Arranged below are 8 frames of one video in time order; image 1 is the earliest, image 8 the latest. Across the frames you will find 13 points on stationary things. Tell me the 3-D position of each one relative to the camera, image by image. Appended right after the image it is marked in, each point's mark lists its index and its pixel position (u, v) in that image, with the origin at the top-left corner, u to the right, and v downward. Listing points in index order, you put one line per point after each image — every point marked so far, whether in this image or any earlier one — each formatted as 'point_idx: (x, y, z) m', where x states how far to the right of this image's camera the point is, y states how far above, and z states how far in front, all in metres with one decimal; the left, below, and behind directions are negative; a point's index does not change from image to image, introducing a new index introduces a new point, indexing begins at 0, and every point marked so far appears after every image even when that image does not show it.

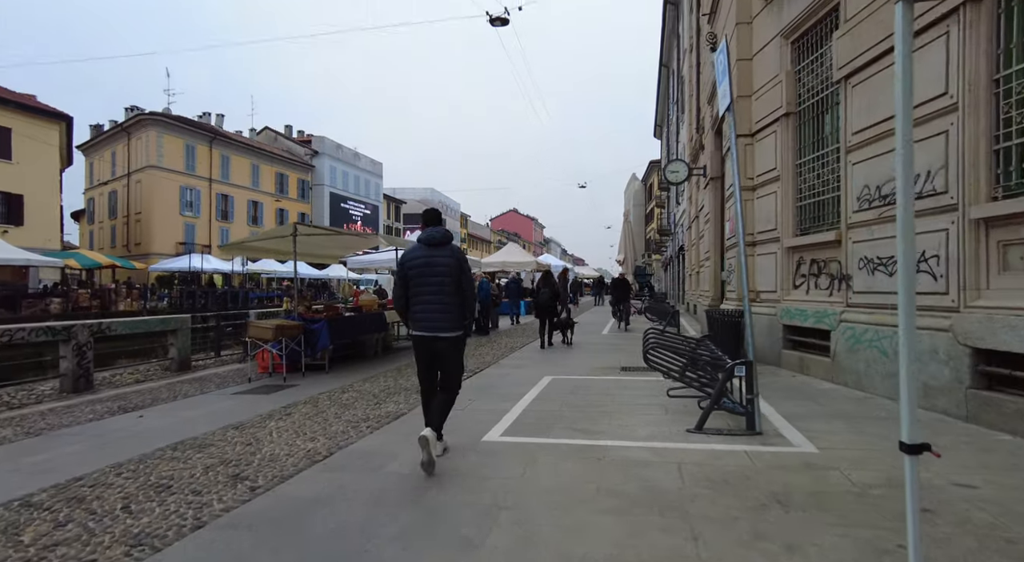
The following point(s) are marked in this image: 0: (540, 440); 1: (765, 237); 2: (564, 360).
0: (+0.2, -1.3, +4.7) m
1: (+4.0, +0.7, +9.0) m
2: (+0.9, -1.4, +9.7) m
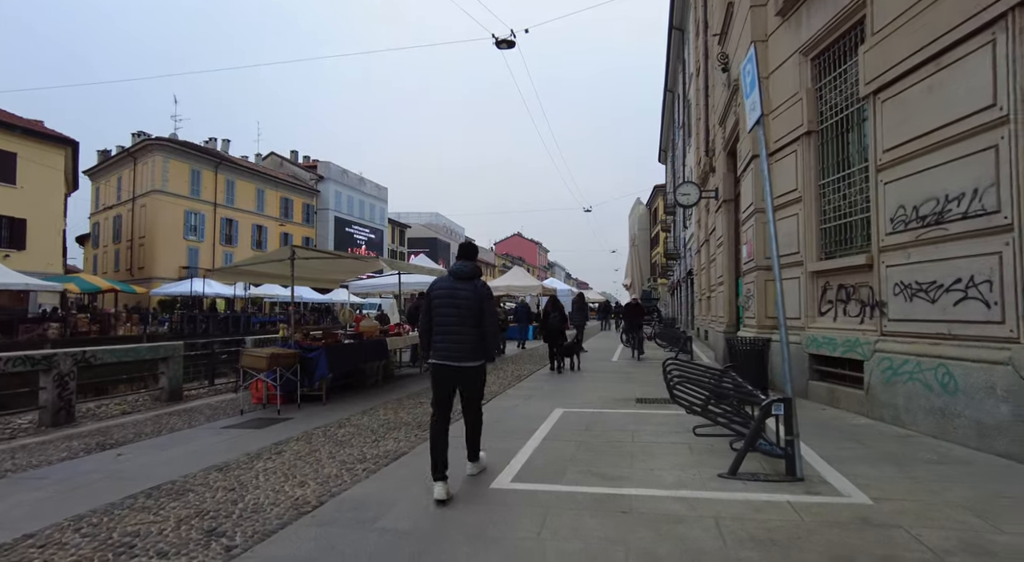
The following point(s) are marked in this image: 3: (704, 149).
0: (+0.3, -1.5, +4.2) m
1: (+4.1, +0.3, +8.5) m
2: (+1.0, -1.8, +9.2) m
3: (+6.5, +4.4, +18.9) m
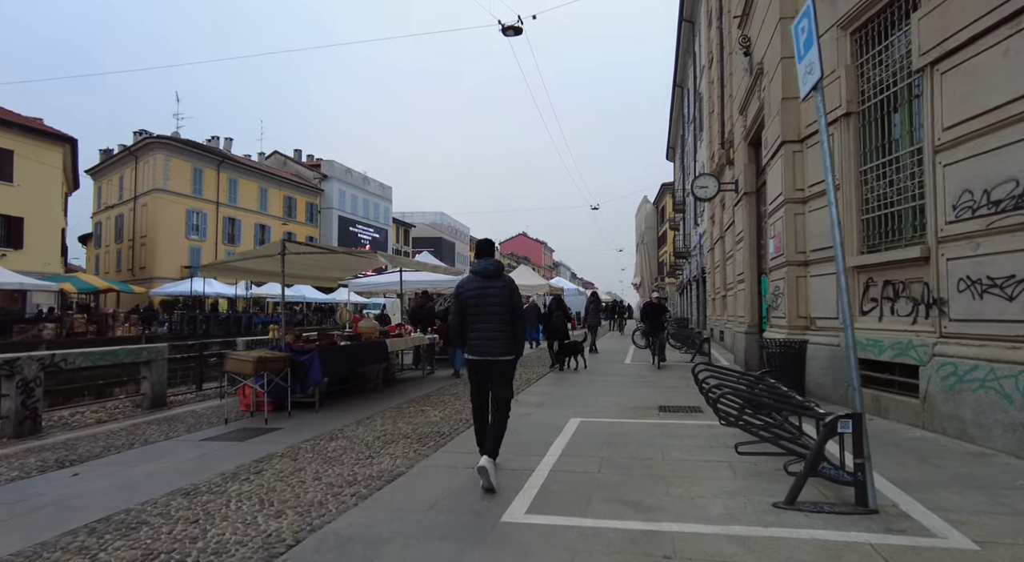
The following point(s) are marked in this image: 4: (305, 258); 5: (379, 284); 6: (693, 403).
0: (+0.4, -1.5, +3.5) m
1: (+4.3, +0.3, +7.8) m
2: (+1.2, -1.7, +8.5) m
3: (+6.7, +4.5, +18.1) m
4: (-3.7, +0.4, +10.1) m
5: (-3.4, -0.1, +14.3) m
6: (+2.5, -1.7, +7.7) m
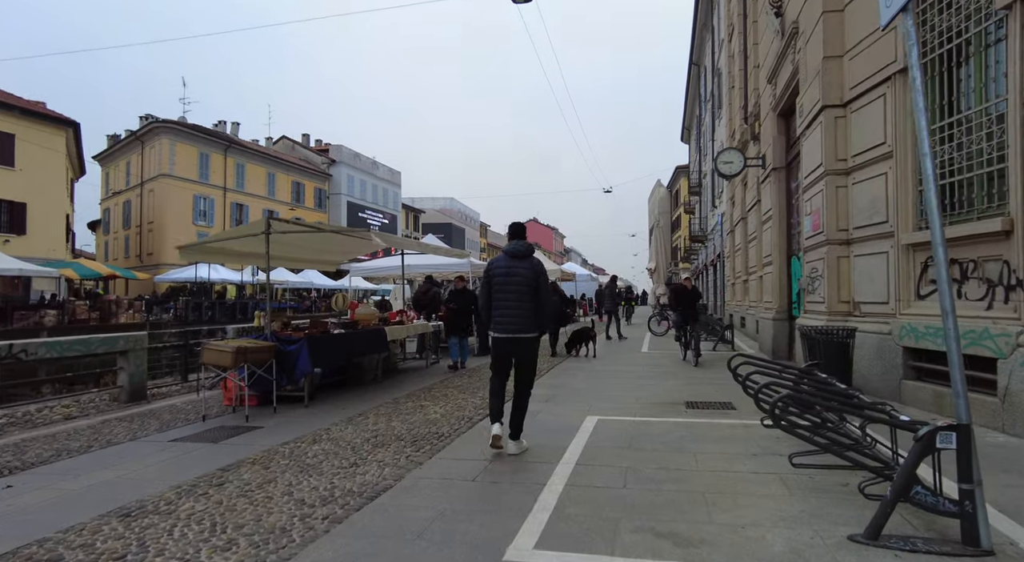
0: (+0.4, -1.4, +2.7) m
1: (+4.4, +0.6, +6.9) m
2: (+1.3, -1.5, +7.7) m
3: (+7.0, +5.0, +17.1) m
4: (-3.6, +0.7, +9.4) m
5: (-3.2, +0.3, +13.6) m
6: (+2.6, -1.4, +6.9) m
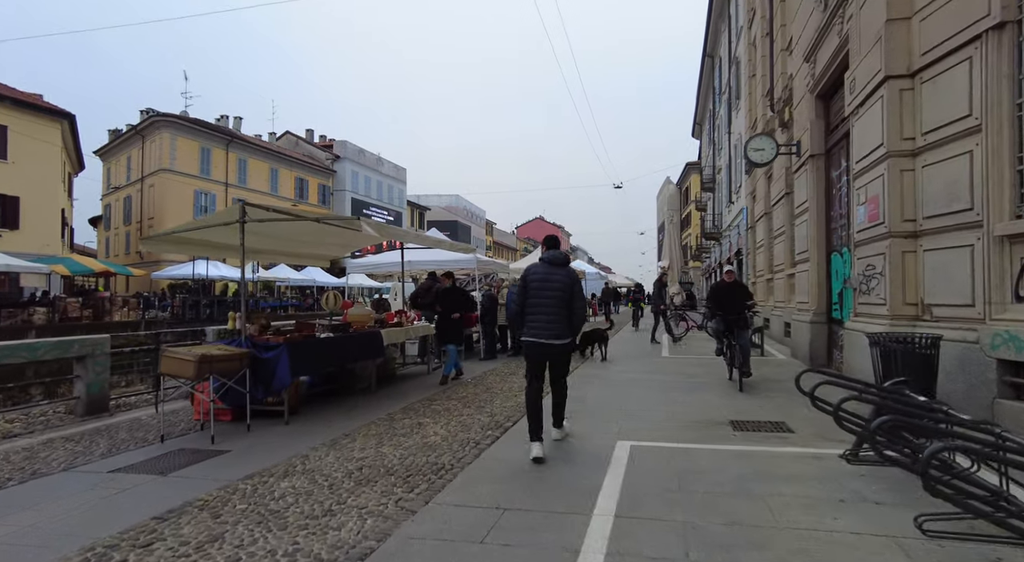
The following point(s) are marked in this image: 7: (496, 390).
0: (+0.5, -1.3, +1.7) m
1: (+4.5, +0.6, +5.9) m
2: (+1.4, -1.5, +6.7) m
3: (+7.3, +5.0, +16.0) m
4: (-3.4, +0.8, +8.4) m
5: (-3.0, +0.4, +12.6) m
6: (+2.7, -1.4, +5.8) m
7: (-0.2, -1.5, +7.8) m
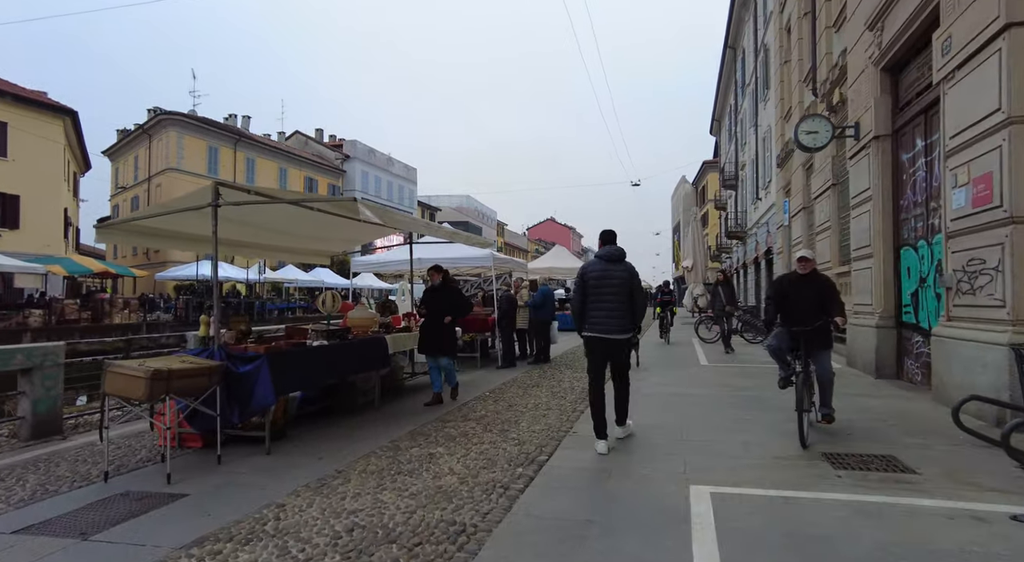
0: (+0.7, -1.3, +0.6) m
1: (+4.8, +0.6, +4.6) m
2: (+1.7, -1.4, +5.5) m
3: (+7.7, +5.0, +14.7) m
4: (-3.1, +0.8, +7.3) m
5: (-2.6, +0.4, +11.5) m
6: (+3.0, -1.4, +4.6) m
7: (+0.1, -1.5, +6.6) m
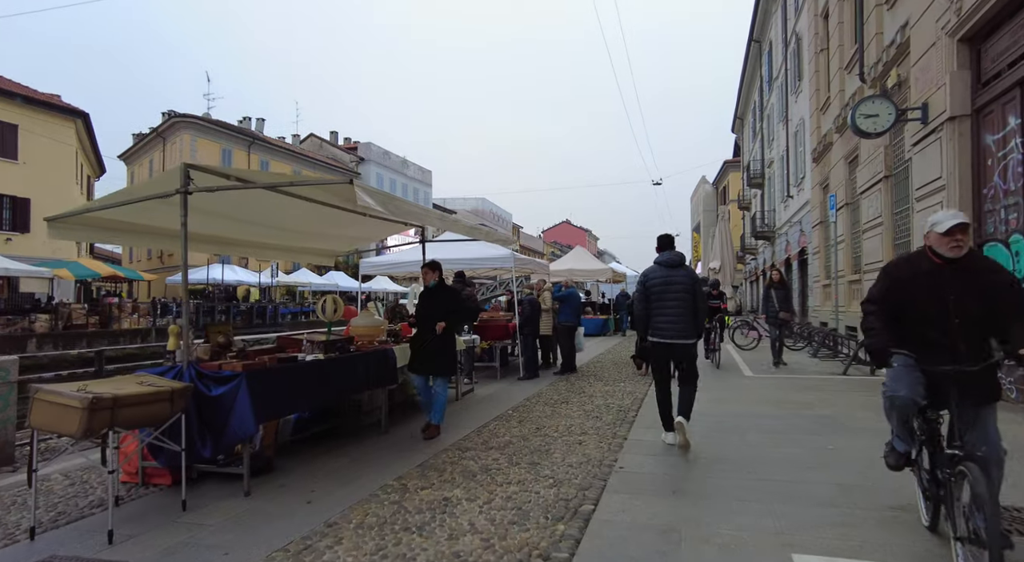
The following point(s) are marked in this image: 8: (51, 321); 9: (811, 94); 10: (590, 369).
0: (+0.9, -1.3, -0.4) m
1: (+5.0, +0.6, +3.6) m
2: (+2.0, -1.4, +4.5) m
3: (+8.2, +5.0, +13.6) m
4: (-2.8, +0.8, +6.4) m
5: (-2.1, +0.3, +10.6) m
6: (+3.2, -1.4, +3.6) m
7: (+0.4, -1.5, +5.7) m
8: (-15.9, -1.3, +19.3) m
9: (+10.2, +6.4, +19.4) m
10: (+1.5, -1.7, +10.9) m
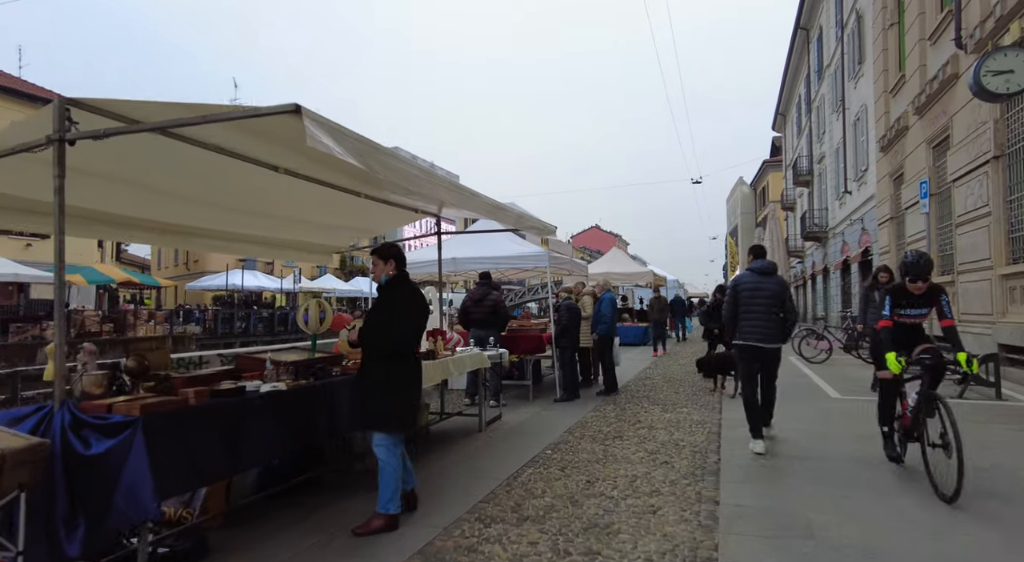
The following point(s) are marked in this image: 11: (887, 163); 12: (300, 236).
0: (+0.9, -1.2, -2.0) m
1: (+5.2, +0.7, +1.8) m
2: (+2.2, -1.4, +2.8) m
3: (+8.9, +4.9, +11.7) m
4: (-2.4, +0.8, +5.0) m
5: (-1.6, +0.3, +9.1) m
6: (+3.4, -1.3, +1.8) m
7: (+0.7, -1.5, +4.1) m
8: (-14.9, -1.5, +18.5) m
9: (+11.2, +6.3, +17.4) m
10: (+2.1, -1.7, +9.2) m
11: (+10.7, +3.4, +16.1) m
12: (-2.5, +0.5, +6.8) m
